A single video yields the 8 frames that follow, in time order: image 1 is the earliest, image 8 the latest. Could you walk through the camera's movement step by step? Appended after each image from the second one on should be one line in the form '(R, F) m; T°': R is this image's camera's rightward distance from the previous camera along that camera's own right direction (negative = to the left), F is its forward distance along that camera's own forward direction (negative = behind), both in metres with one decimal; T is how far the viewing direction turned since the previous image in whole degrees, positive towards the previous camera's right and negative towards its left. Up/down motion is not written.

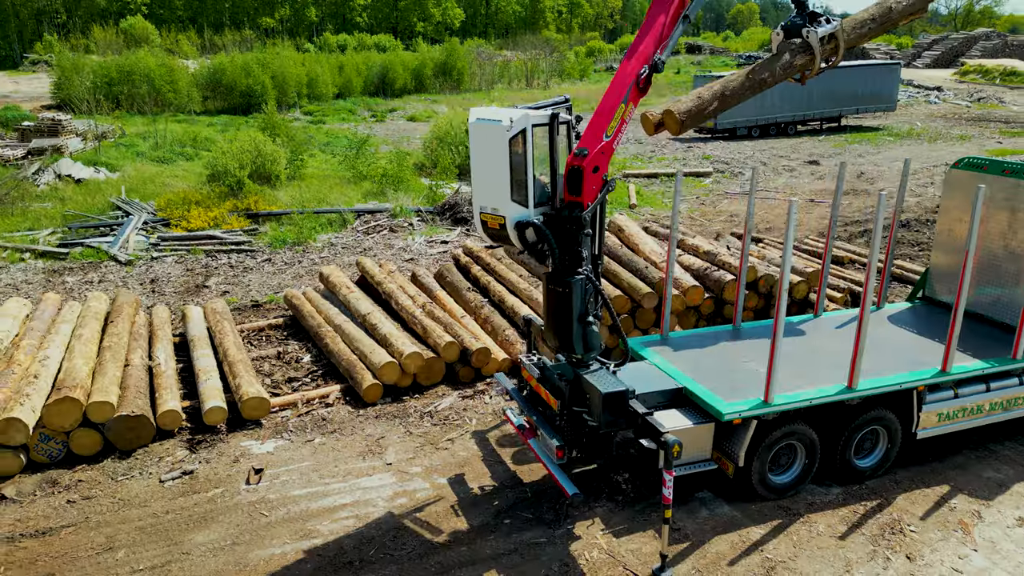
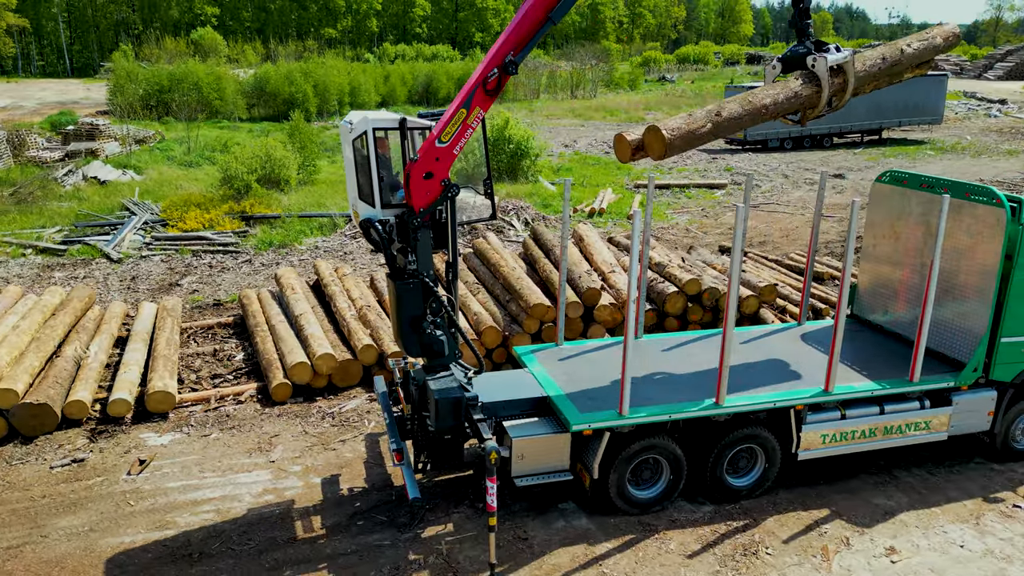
(+1.9, +0.1) m; -5°
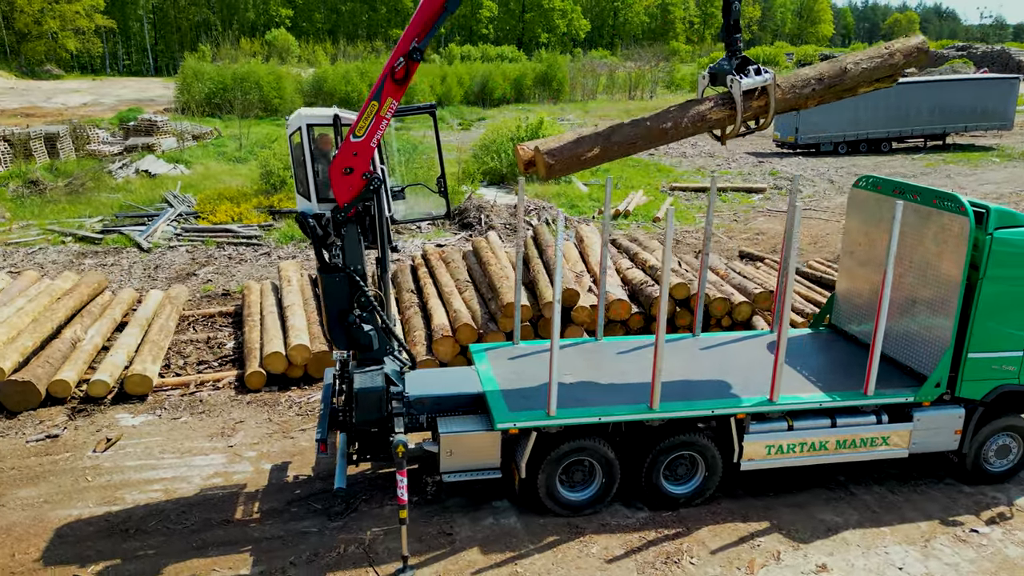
(+1.2, 0.0) m; -5°
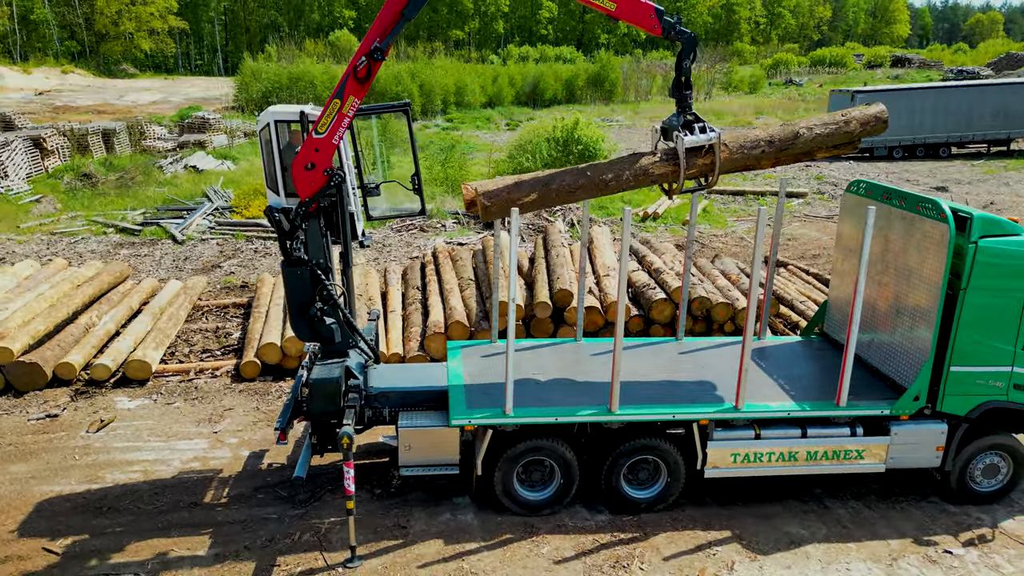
(+0.9, 0.0) m; -4°
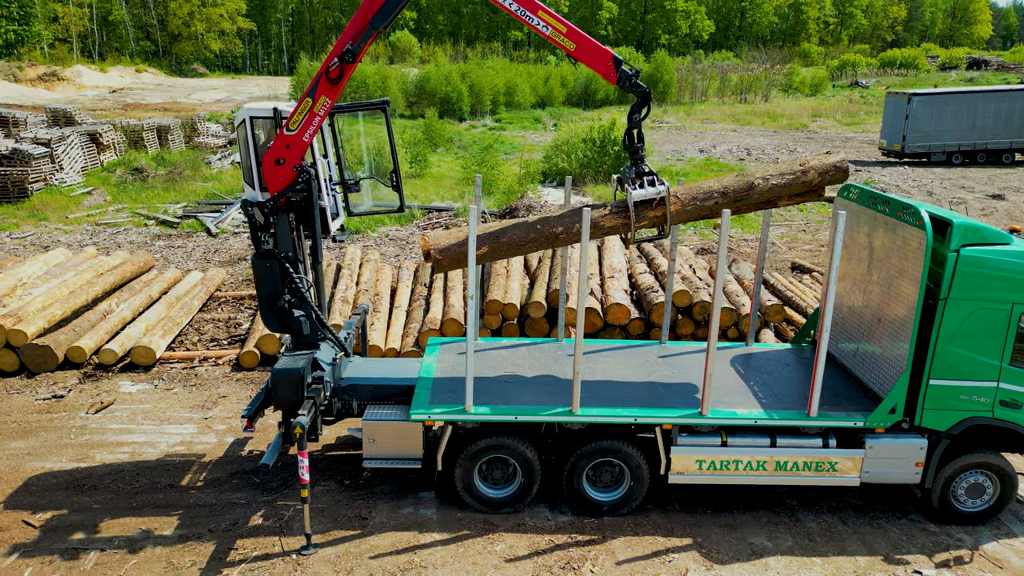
(+0.8, 0.0) m; -4°
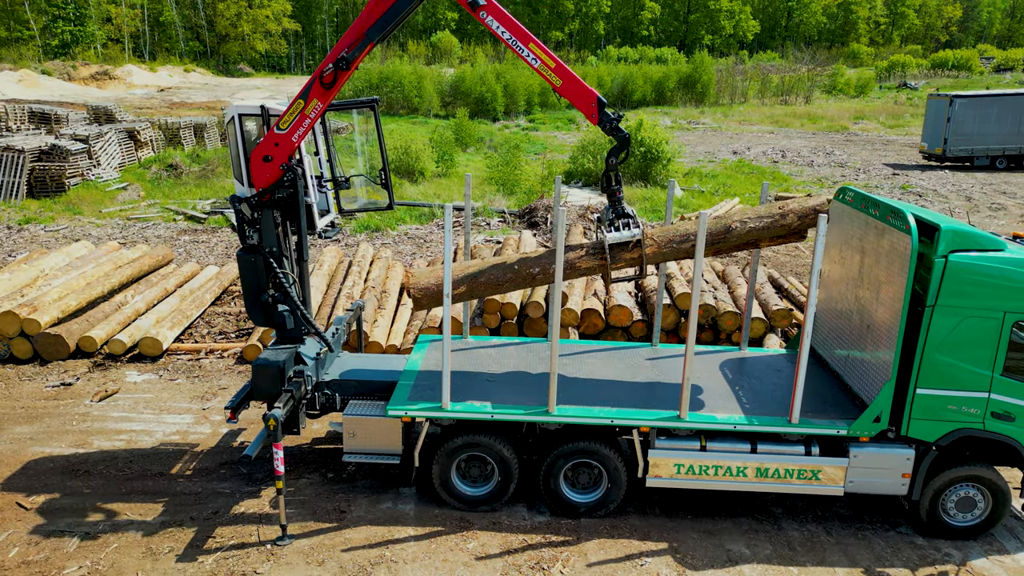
(+0.6, 0.0) m; -3°
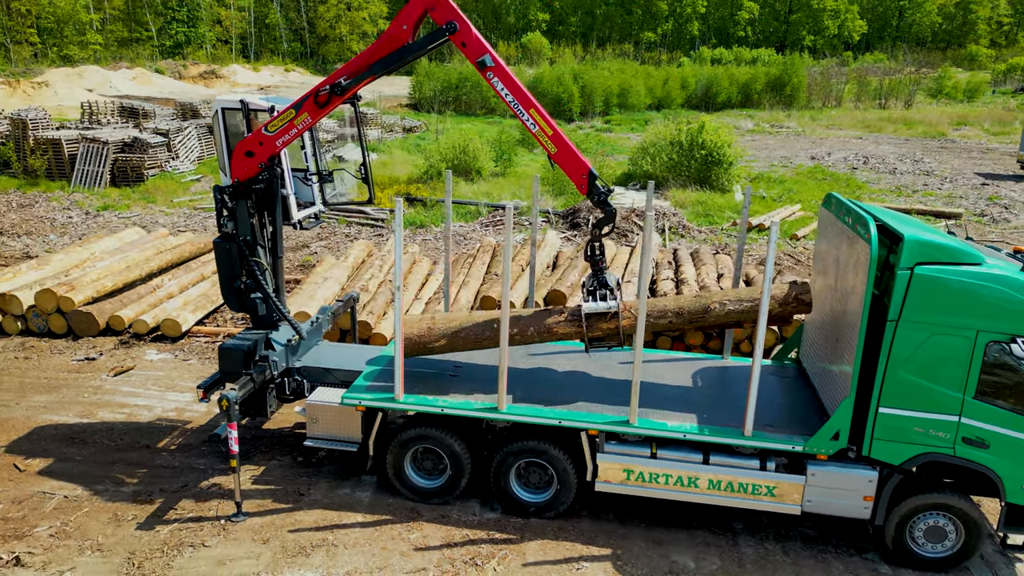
(+1.2, +0.1) m; -7°
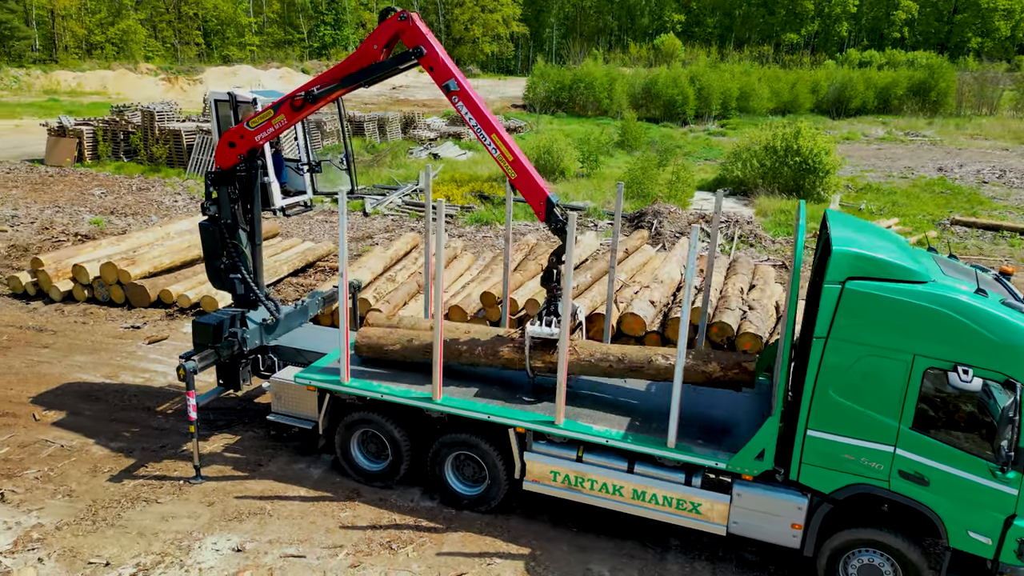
(+1.7, +0.1) m; -10°
